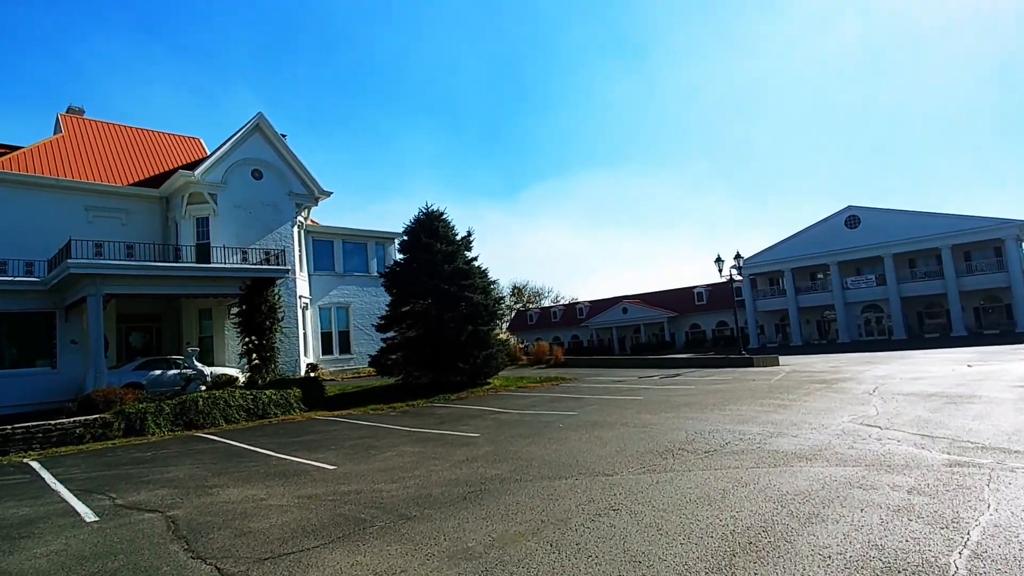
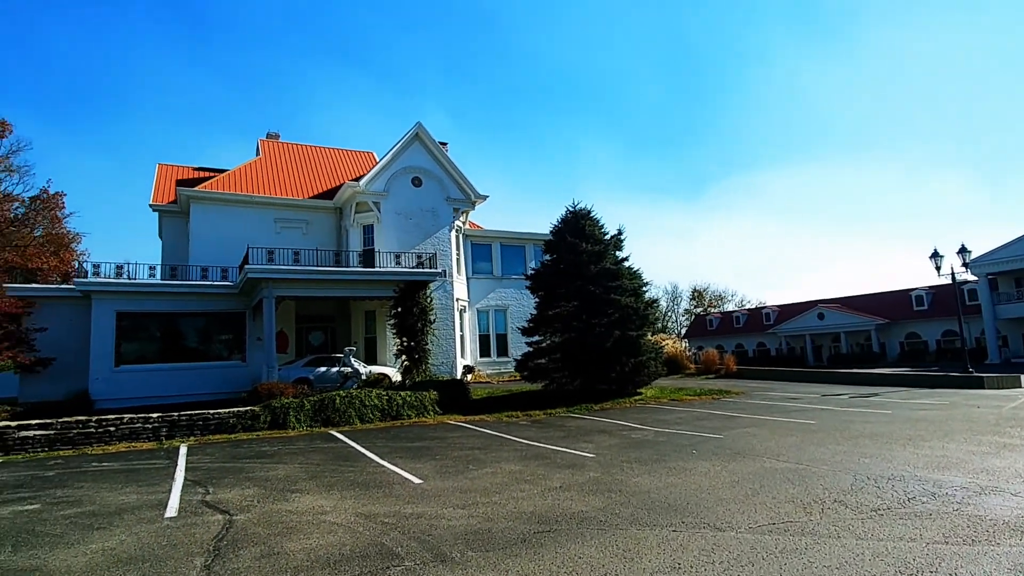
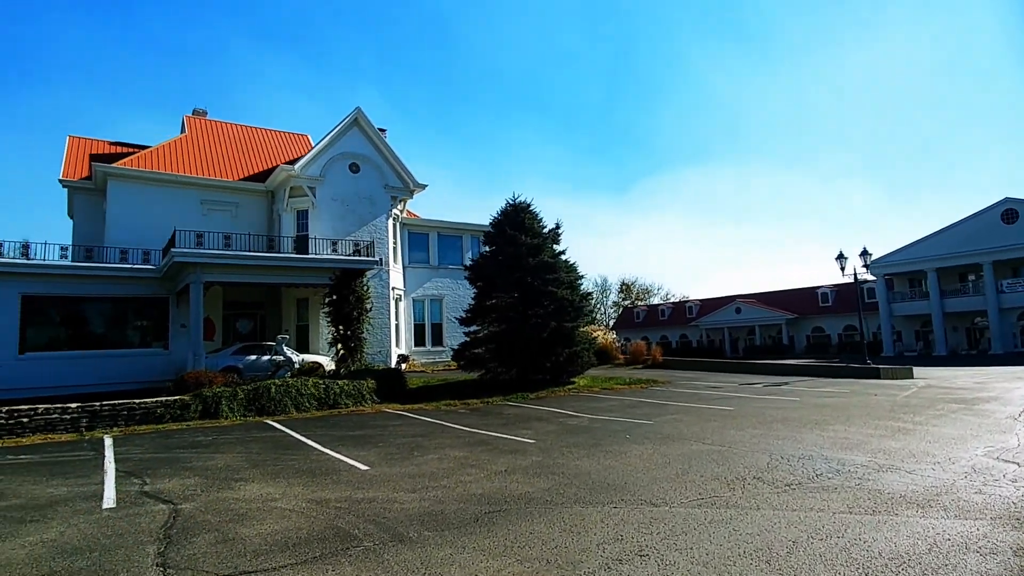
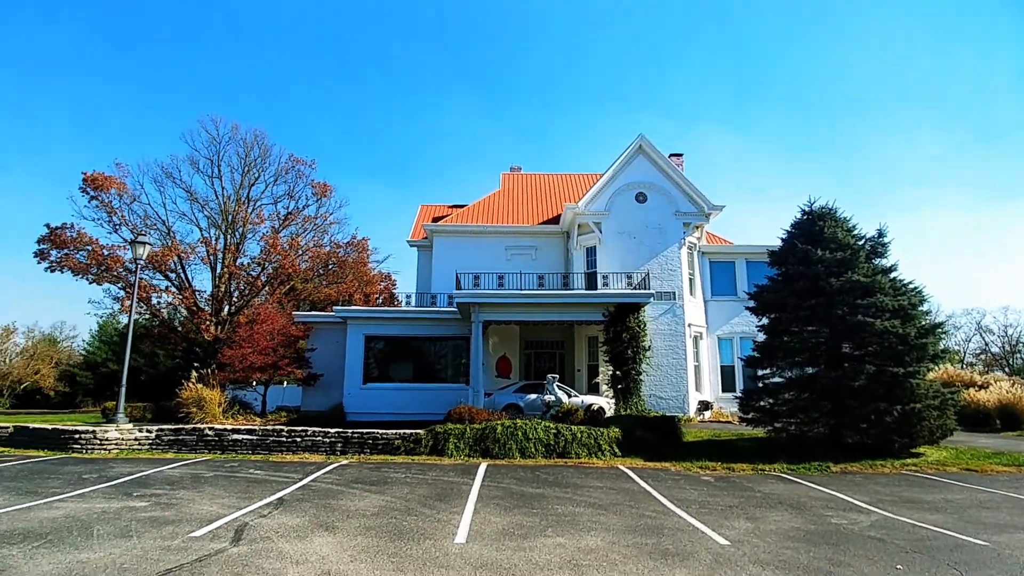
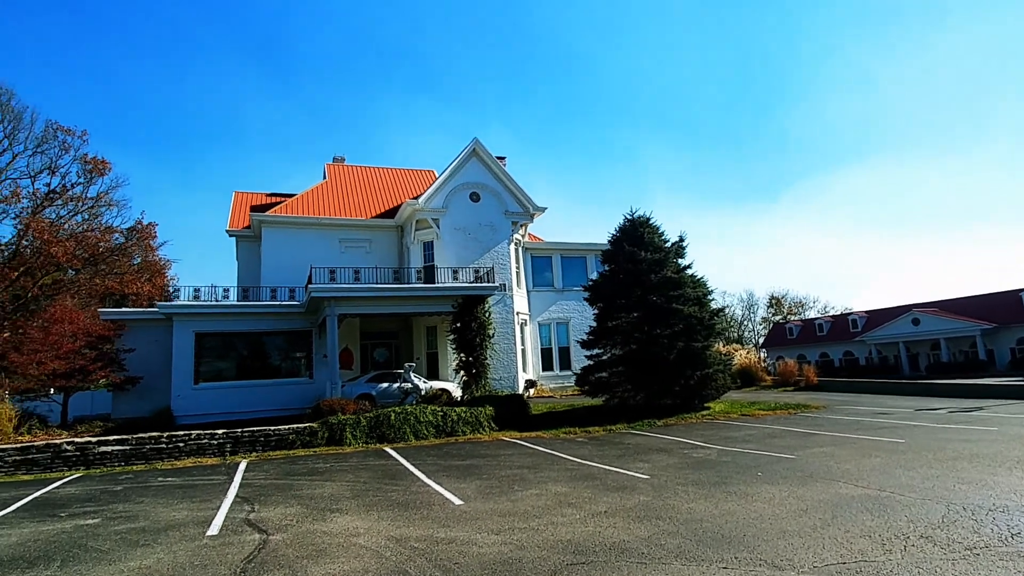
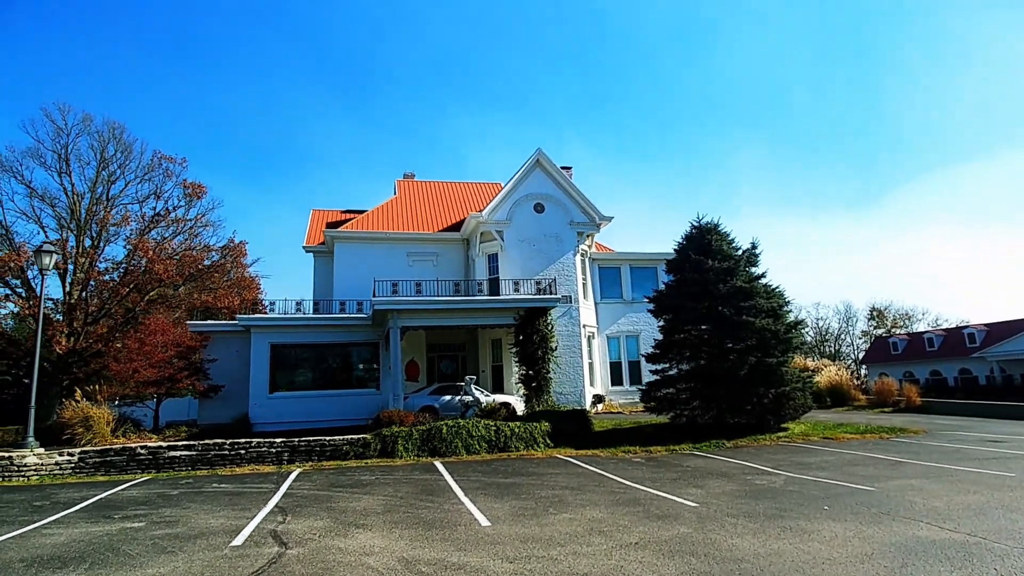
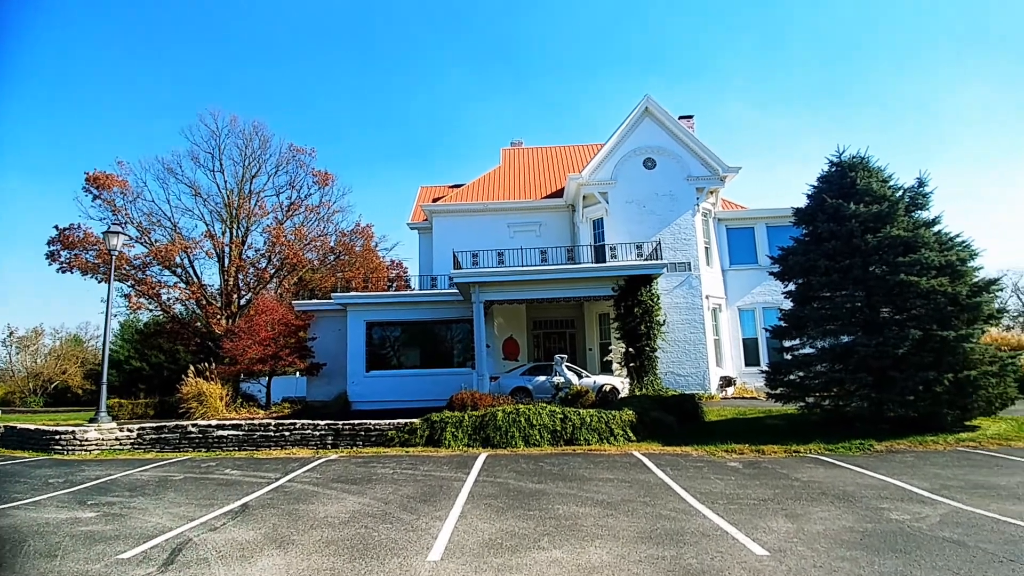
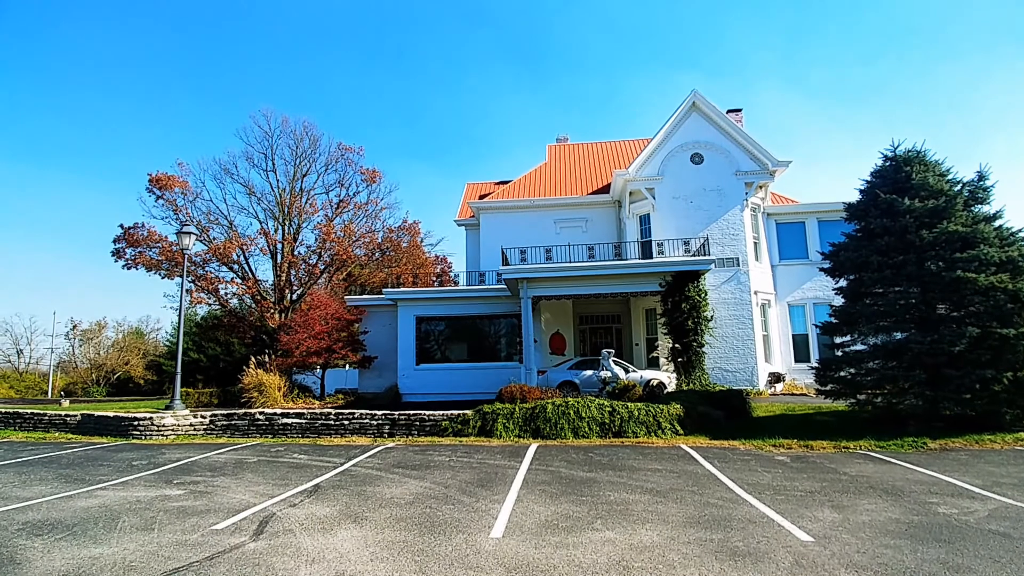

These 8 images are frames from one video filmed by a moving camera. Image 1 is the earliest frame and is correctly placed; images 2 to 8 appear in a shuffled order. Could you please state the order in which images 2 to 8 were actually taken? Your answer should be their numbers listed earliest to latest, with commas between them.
3, 2, 5, 6, 4, 8, 7
